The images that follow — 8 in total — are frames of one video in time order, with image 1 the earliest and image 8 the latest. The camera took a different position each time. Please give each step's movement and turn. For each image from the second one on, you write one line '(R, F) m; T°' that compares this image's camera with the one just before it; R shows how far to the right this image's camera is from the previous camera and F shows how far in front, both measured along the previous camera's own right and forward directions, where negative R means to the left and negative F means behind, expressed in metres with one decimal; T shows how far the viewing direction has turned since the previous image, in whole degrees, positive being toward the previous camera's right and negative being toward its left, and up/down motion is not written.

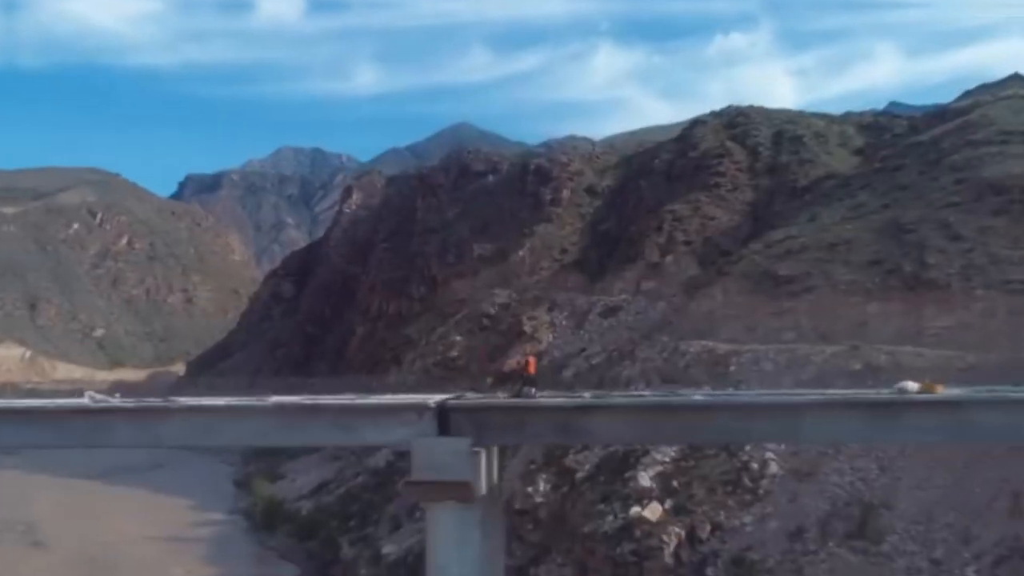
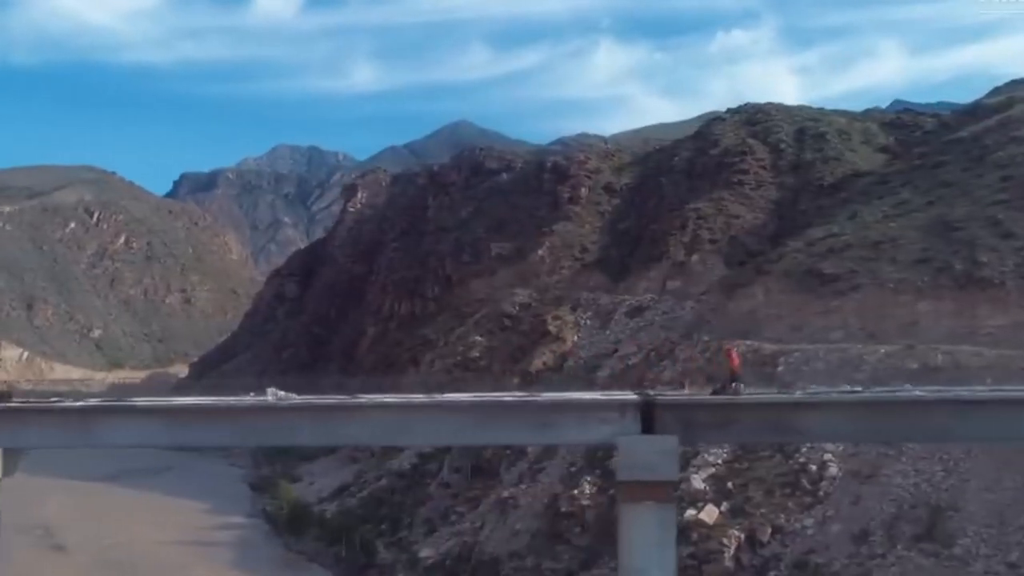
(-1.1, +0.6) m; 0°
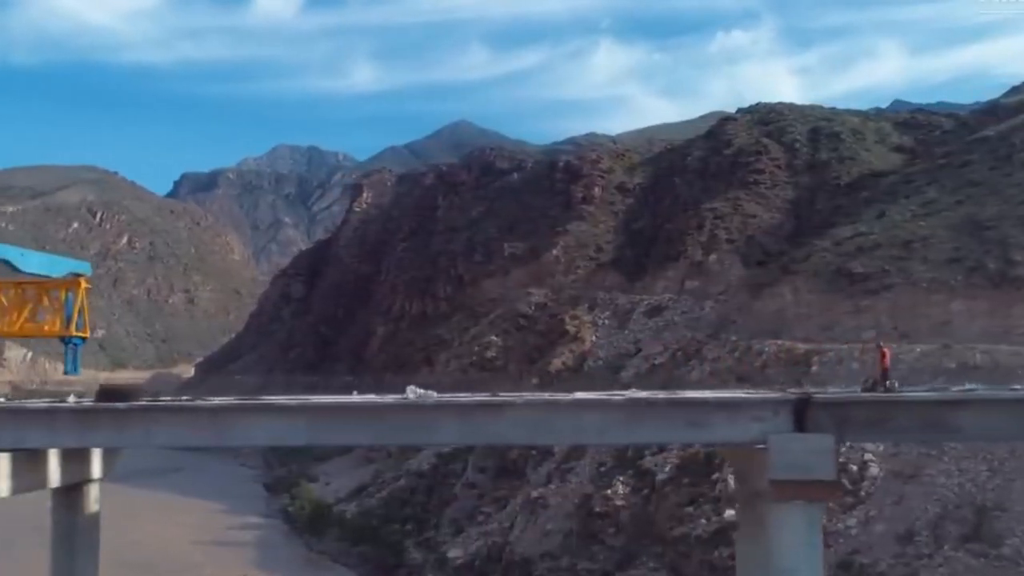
(-0.8, +0.1) m; 0°
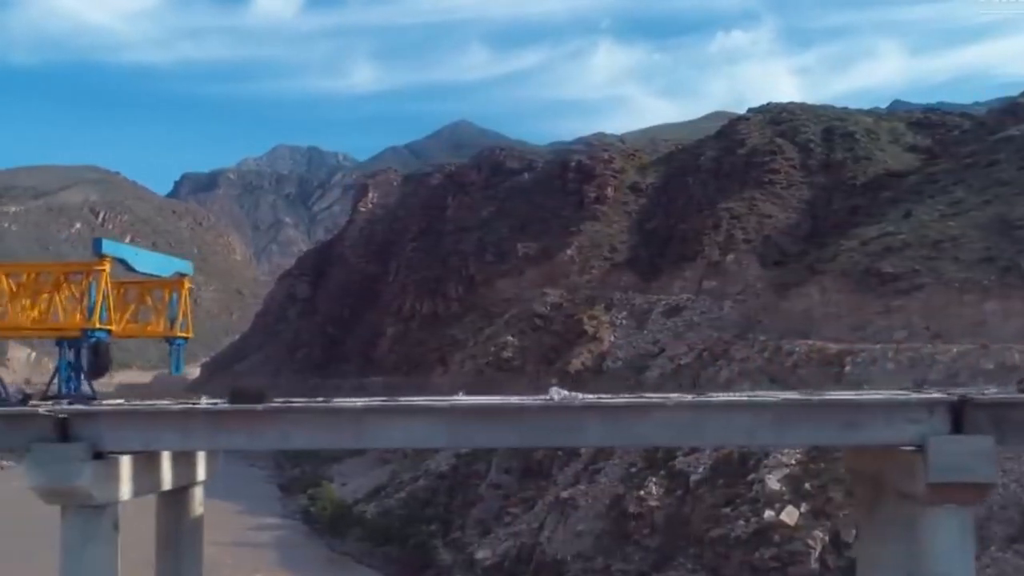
(-0.8, +0.1) m; 0°
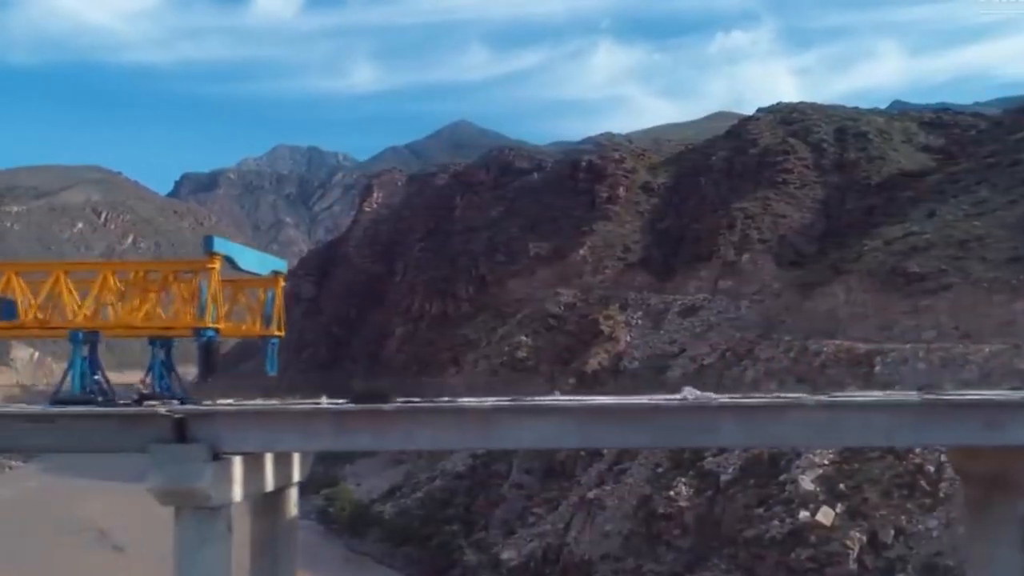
(-0.7, +0.1) m; 0°
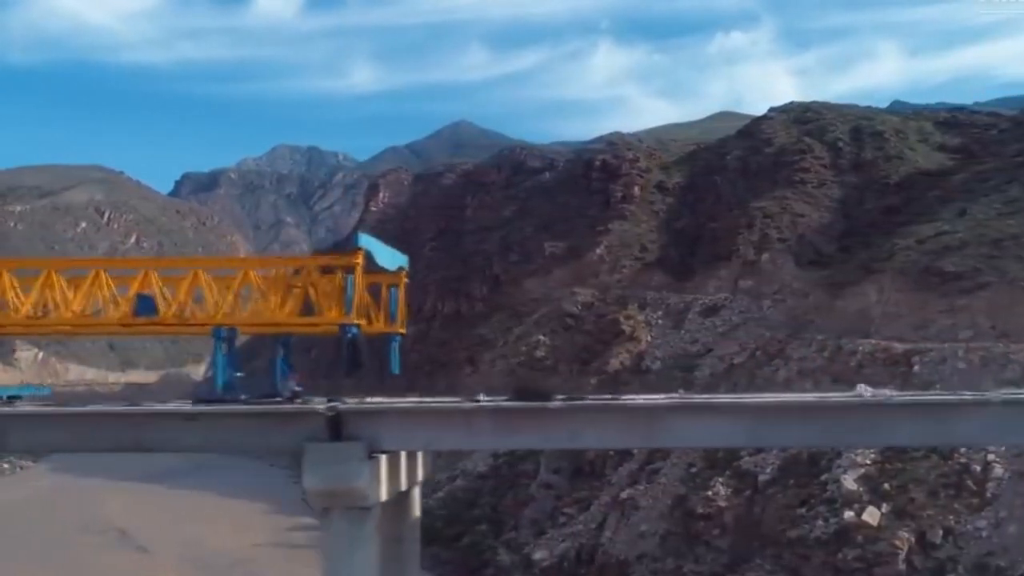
(-0.9, +0.2) m; 0°
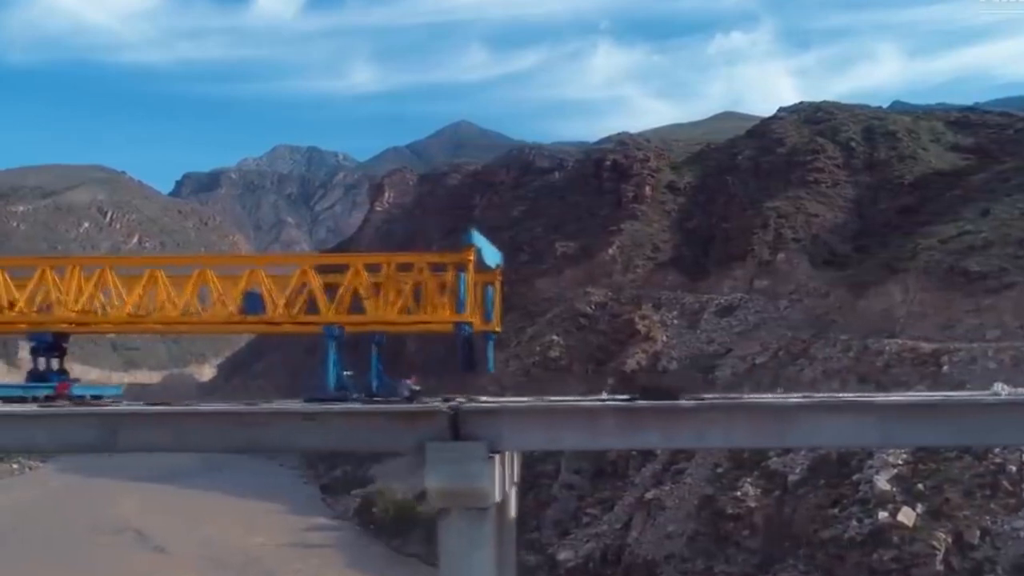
(-0.7, +0.1) m; 0°
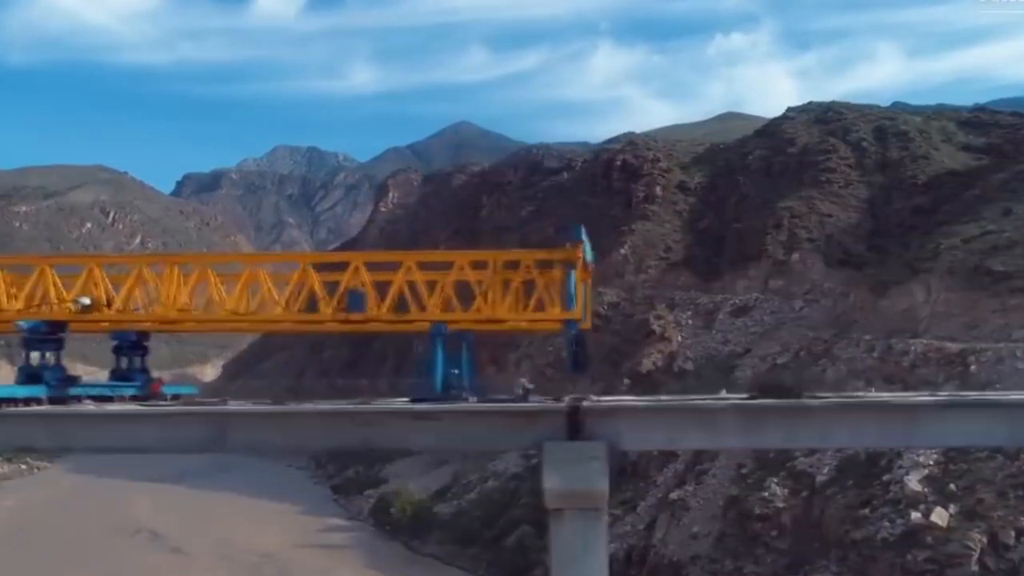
(-0.7, +0.1) m; 0°
